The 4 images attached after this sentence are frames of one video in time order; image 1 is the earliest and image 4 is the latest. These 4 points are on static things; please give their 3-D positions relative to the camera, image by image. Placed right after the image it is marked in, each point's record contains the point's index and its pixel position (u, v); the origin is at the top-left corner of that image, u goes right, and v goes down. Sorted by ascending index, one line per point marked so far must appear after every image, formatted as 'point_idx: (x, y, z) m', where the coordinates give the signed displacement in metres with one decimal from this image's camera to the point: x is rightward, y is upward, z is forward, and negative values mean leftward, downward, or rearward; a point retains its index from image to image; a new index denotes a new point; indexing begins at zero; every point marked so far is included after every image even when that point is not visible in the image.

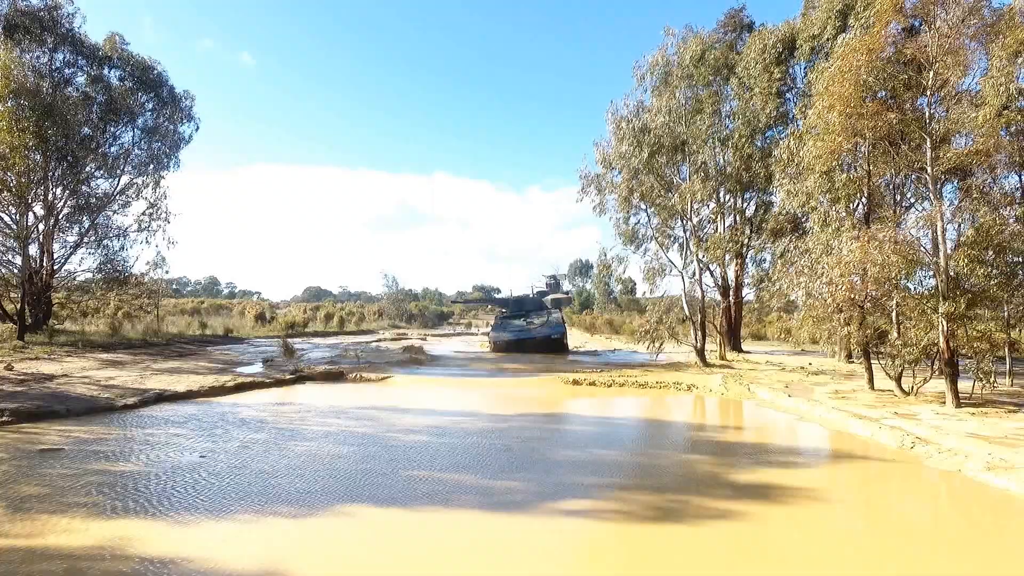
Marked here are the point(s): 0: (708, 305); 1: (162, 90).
0: (+6.5, -0.5, +17.5) m
1: (-12.4, +7.1, +18.7) m
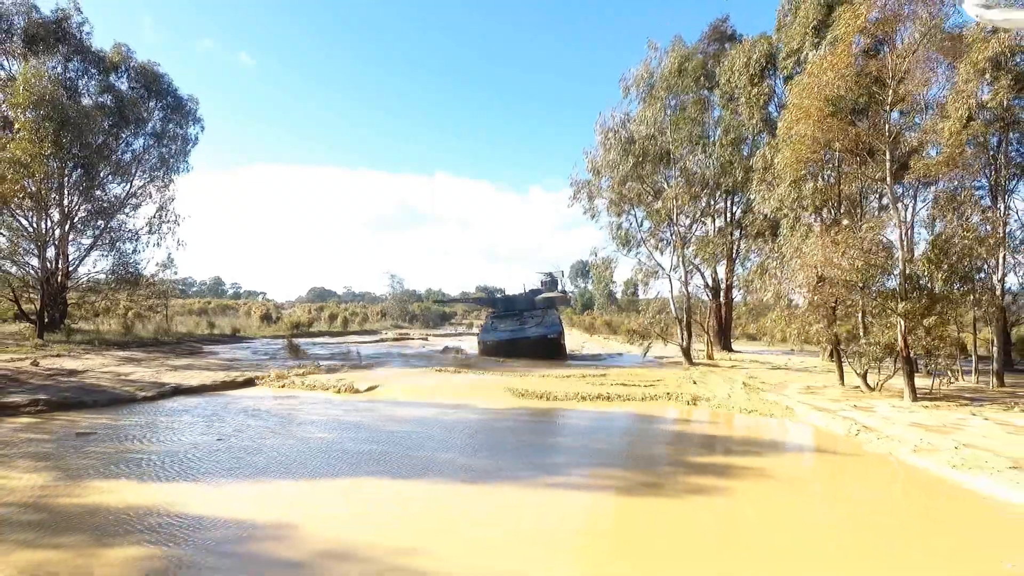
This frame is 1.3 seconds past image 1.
0: (+6.4, -0.6, +18.1) m
1: (-12.5, +7.0, +19.5) m
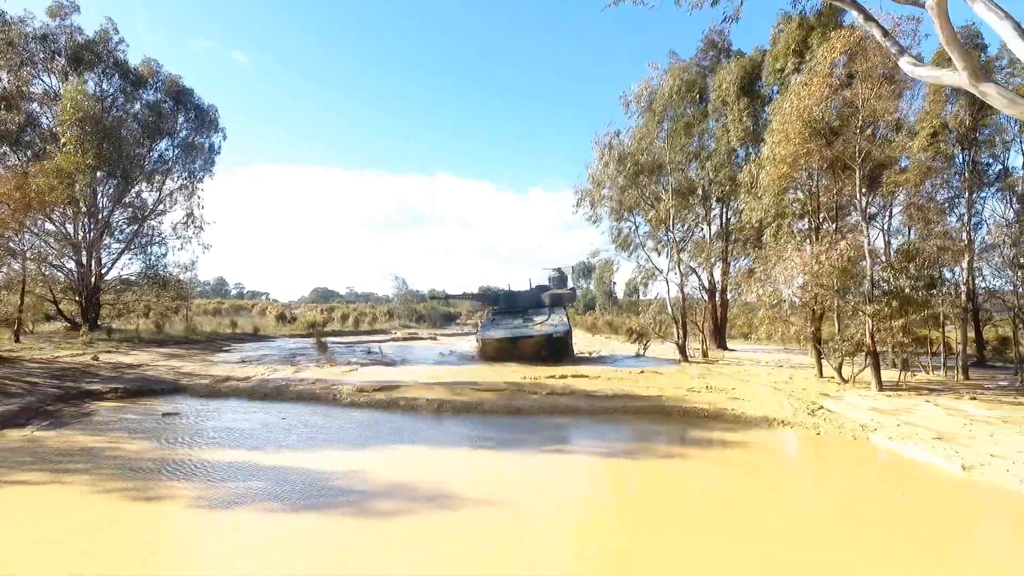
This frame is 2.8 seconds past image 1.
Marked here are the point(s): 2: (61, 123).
0: (+6.6, -0.7, +19.2) m
1: (-12.3, +7.0, +20.6) m
2: (-13.5, +4.9, +15.9) m
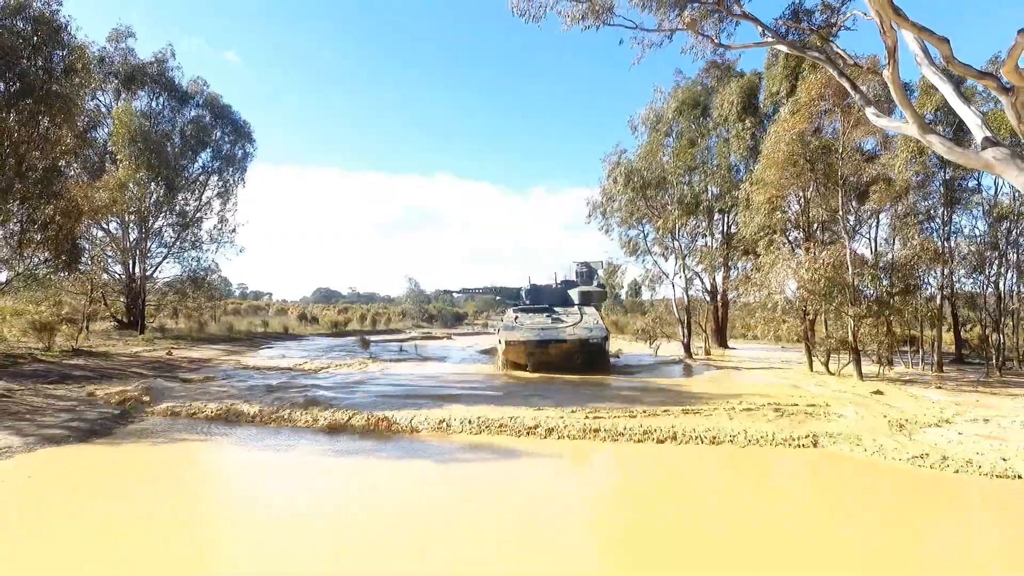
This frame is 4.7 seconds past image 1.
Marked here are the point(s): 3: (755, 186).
0: (+7.2, -0.8, +20.6) m
1: (-11.7, +6.9, +22.0) m
2: (-12.9, +4.9, +17.3) m
3: (+6.5, +2.7, +13.9) m
